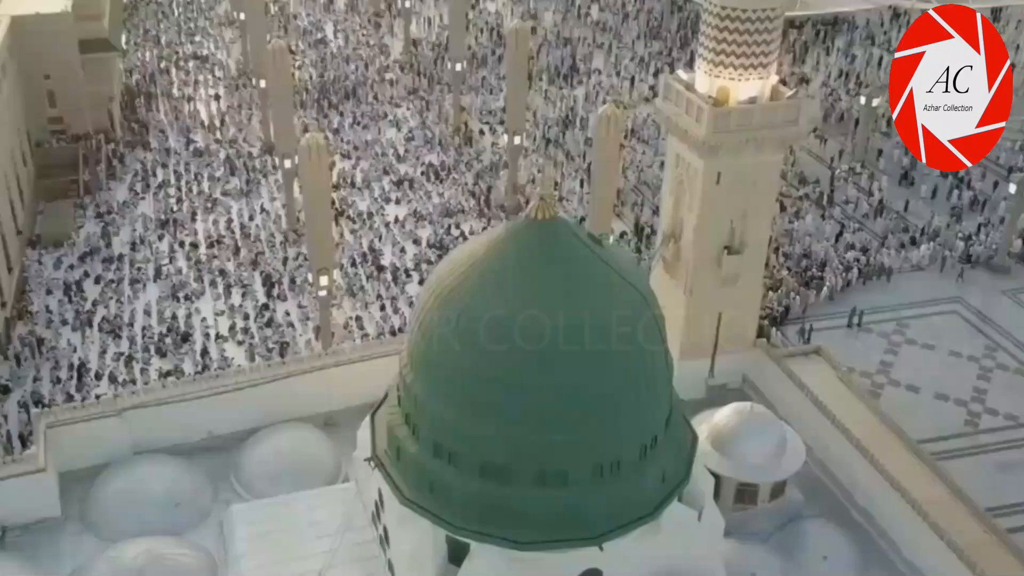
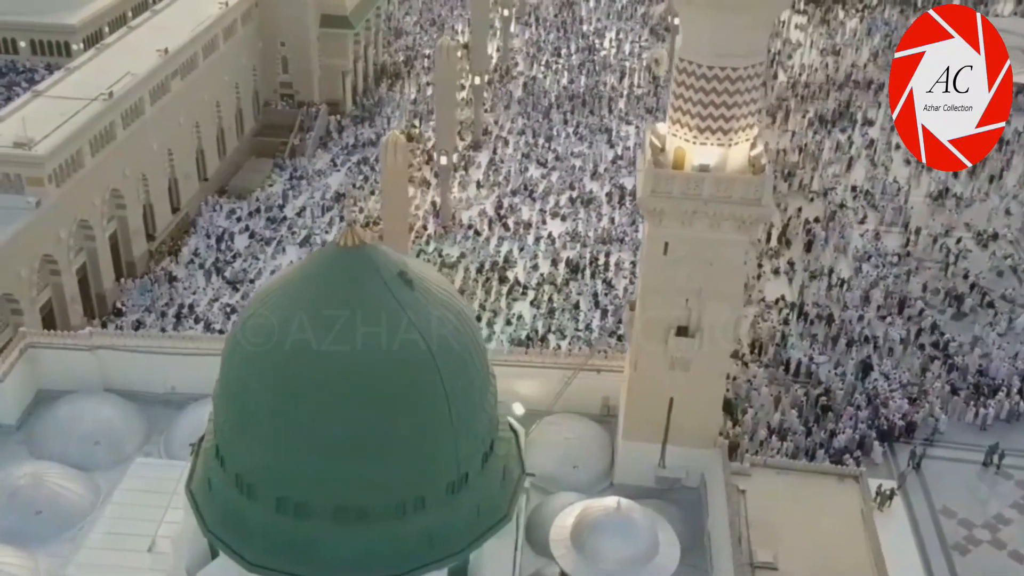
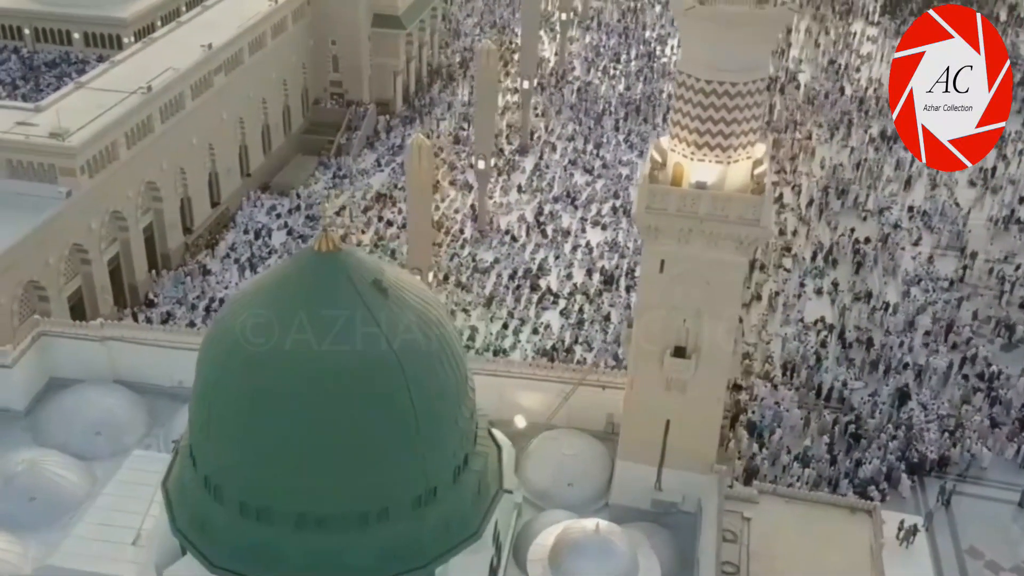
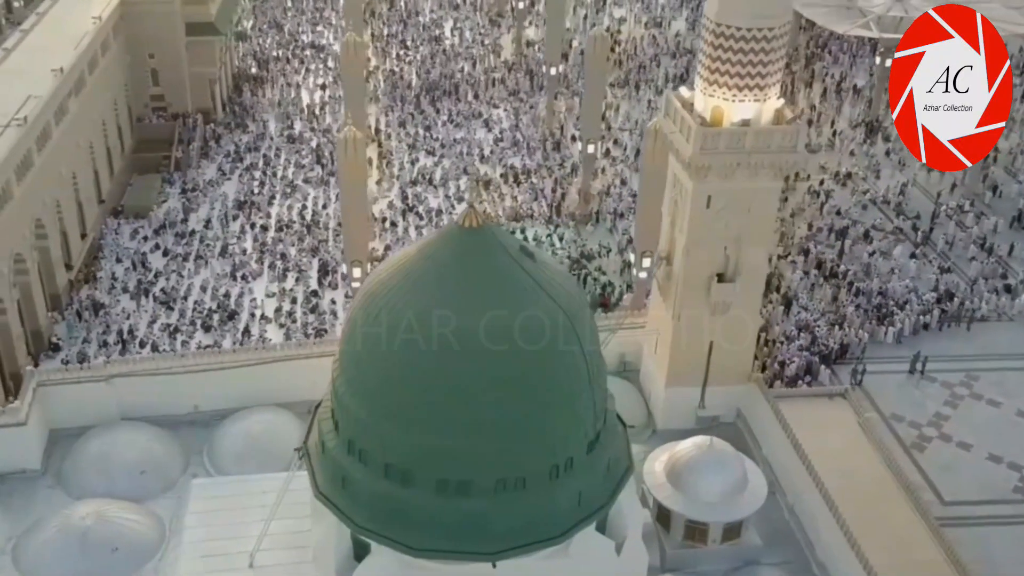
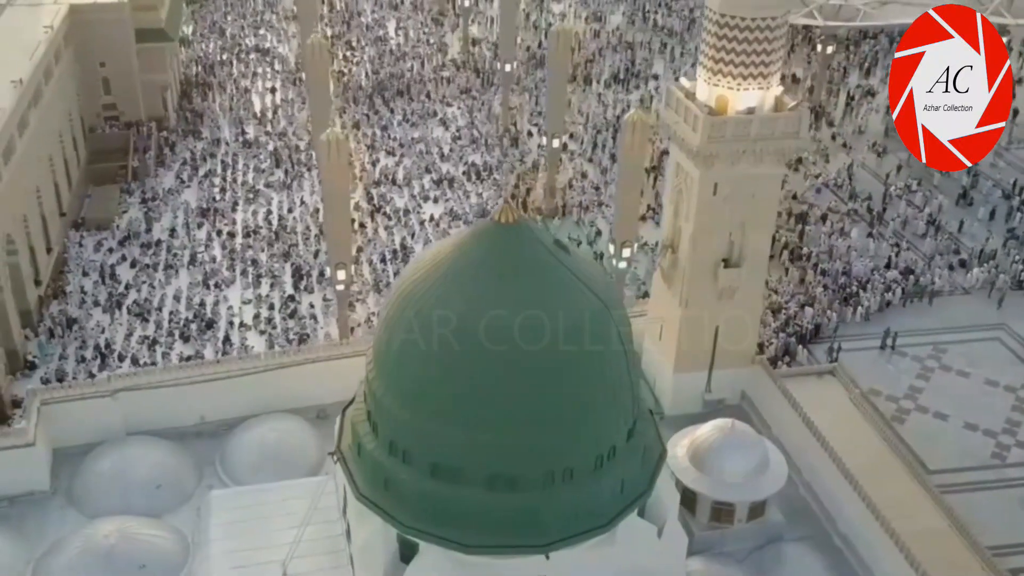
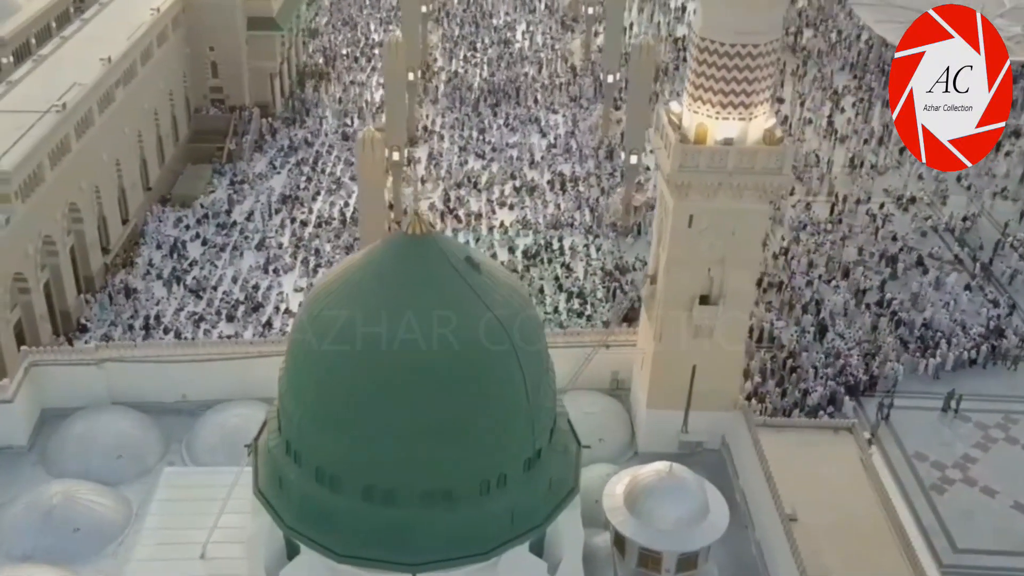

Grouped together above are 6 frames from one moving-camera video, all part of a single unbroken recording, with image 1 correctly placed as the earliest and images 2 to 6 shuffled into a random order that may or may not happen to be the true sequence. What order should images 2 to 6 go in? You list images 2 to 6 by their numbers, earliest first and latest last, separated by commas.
5, 4, 6, 2, 3
